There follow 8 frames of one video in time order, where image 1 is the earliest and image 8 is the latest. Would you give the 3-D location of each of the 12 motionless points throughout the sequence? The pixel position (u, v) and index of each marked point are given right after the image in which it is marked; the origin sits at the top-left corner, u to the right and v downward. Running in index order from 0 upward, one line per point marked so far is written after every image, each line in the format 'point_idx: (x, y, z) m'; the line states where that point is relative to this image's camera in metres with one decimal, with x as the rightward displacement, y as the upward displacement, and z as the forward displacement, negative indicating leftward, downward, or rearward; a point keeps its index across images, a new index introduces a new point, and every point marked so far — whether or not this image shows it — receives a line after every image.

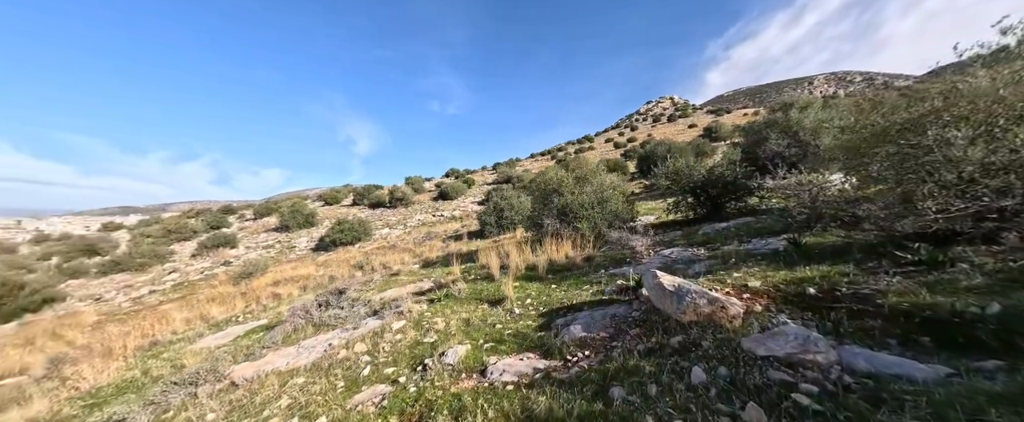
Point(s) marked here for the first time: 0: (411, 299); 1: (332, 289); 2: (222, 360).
0: (-1.5, -1.3, +5.7) m
1: (-3.8, -1.7, +8.1) m
2: (-4.2, -2.3, +6.1) m
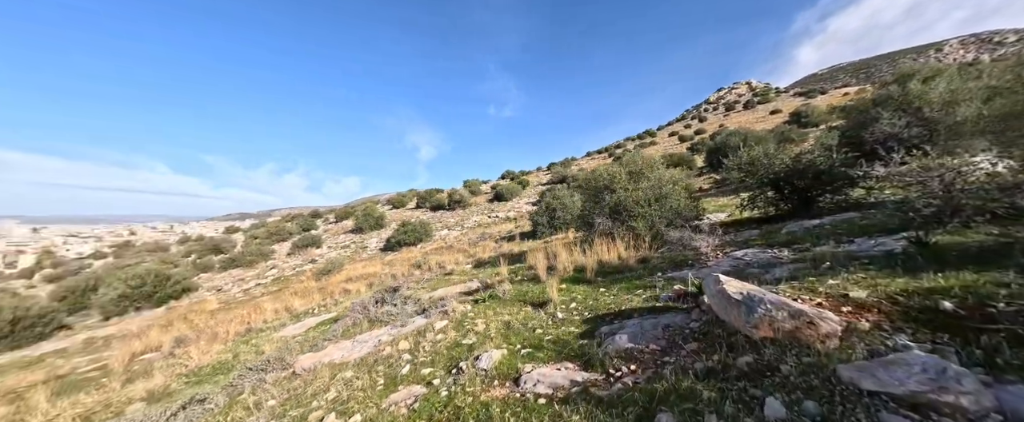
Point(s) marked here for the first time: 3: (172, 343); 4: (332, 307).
0: (-0.8, -1.3, +5.6) m
1: (-2.7, -1.7, +8.3) m
2: (-3.4, -2.2, +6.4) m
3: (-7.1, -3.0, +9.2) m
4: (-4.6, -2.5, +10.3) m
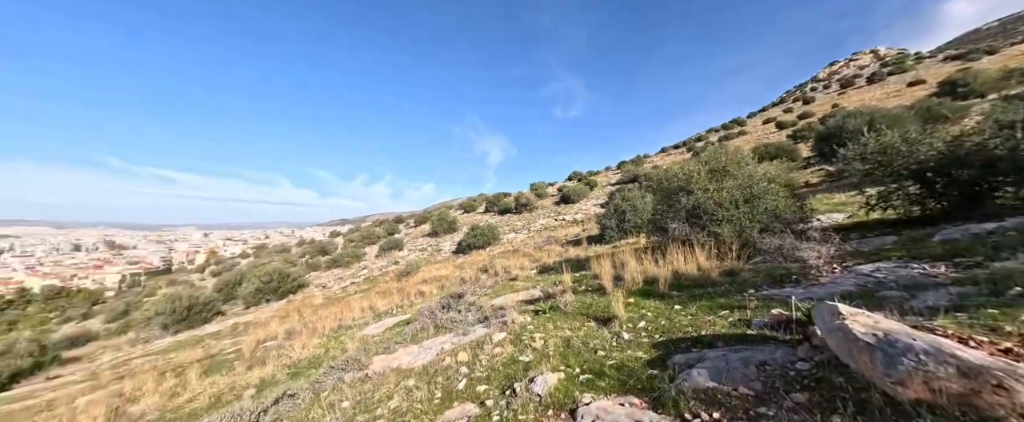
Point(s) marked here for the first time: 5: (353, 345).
0: (+0.1, -1.3, +5.3) m
1: (-1.2, -1.8, +8.3) m
2: (-2.4, -2.4, +6.6) m
3: (-5.4, -3.2, +10.0) m
4: (-2.8, -2.7, +10.6) m
5: (-2.8, -2.5, +7.6) m
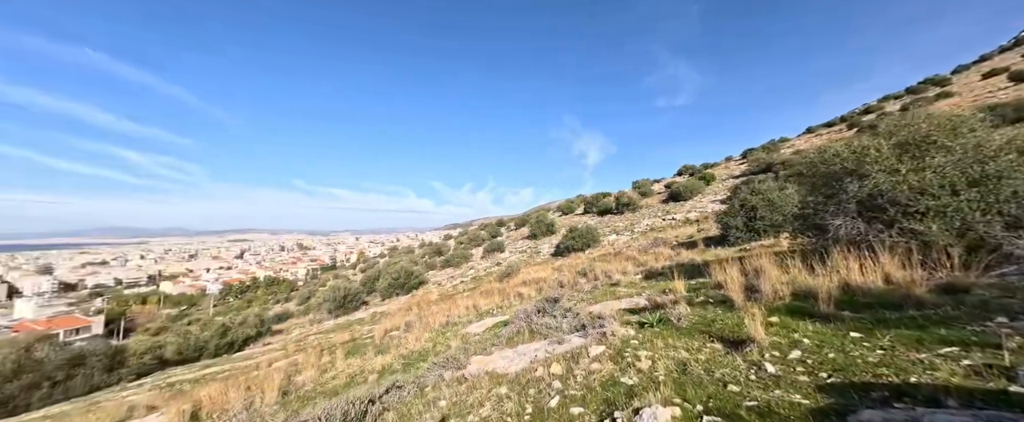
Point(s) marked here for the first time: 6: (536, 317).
0: (+1.3, -1.3, +4.6) m
1: (+0.8, -1.7, +7.9) m
2: (-0.8, -2.3, +6.4) m
3: (-2.9, -3.2, +10.5) m
4: (-0.1, -2.7, +10.5) m
5: (-0.9, -2.5, +7.5) m
6: (+0.5, -1.9, +6.7) m
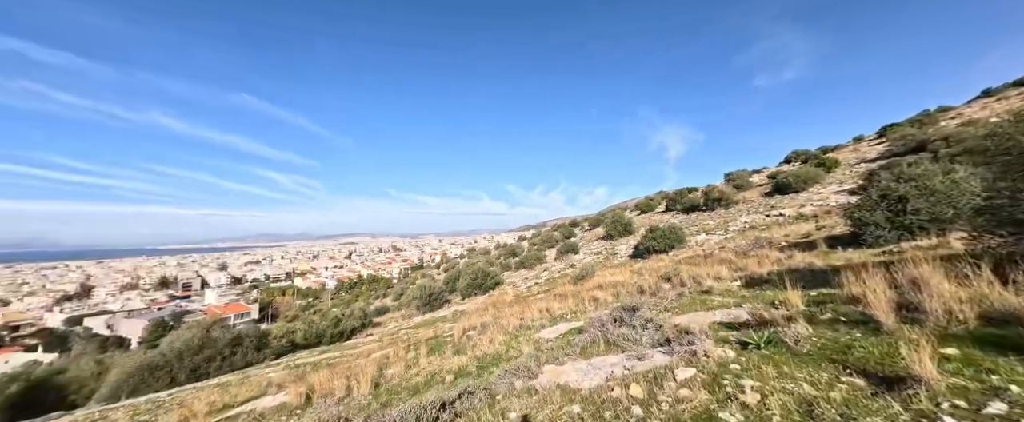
0: (+2.0, -1.2, +3.8) m
1: (+2.2, -1.7, +7.2) m
2: (+0.4, -2.3, +6.1) m
3: (-0.9, -3.2, +10.5) m
4: (+1.8, -2.6, +9.9) m
5: (+0.4, -2.5, +7.2) m
6: (+1.6, -1.8, +6.1) m
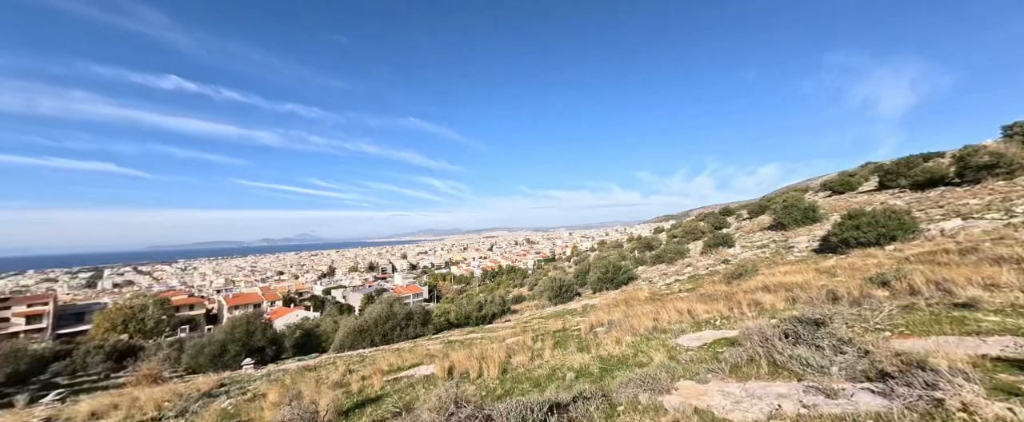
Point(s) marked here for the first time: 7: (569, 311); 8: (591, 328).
0: (+2.8, -1.0, +2.3) m
1: (+4.1, -1.4, +5.4) m
2: (+2.0, -2.0, +5.0) m
3: (+2.3, -2.9, +9.6) m
4: (+4.6, -2.3, +8.1) m
5: (+2.4, -2.2, +6.0) m
6: (+3.2, -1.6, +4.6) m
7: (+2.8, -5.1, +19.7) m
8: (+2.1, -3.2, +10.4) m
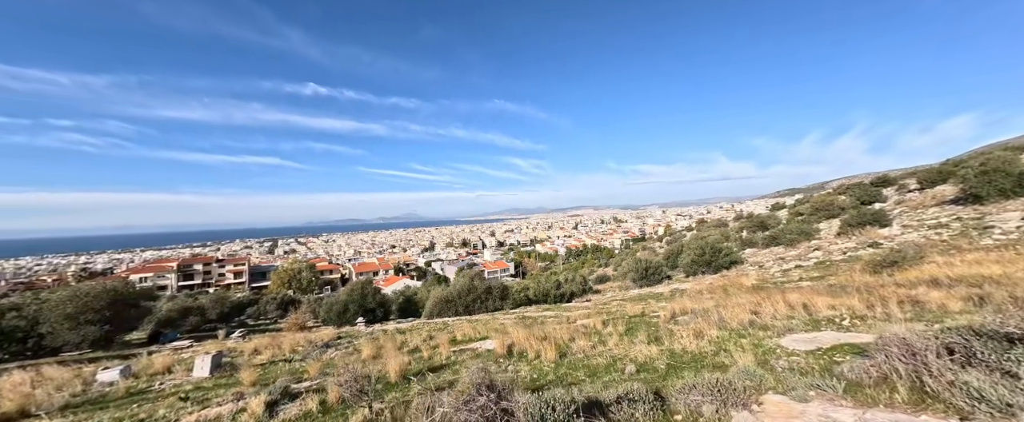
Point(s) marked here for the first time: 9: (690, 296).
0: (+2.6, -0.8, +1.1) m
1: (+4.6, -1.0, +3.9) m
2: (+2.5, -1.7, +3.9) m
3: (+3.8, -2.3, +8.4) m
4: (+5.7, -1.8, +6.4) m
5: (+3.1, -1.8, +4.9) m
6: (+3.5, -1.3, +3.3) m
7: (+6.6, -3.9, +18.2) m
8: (+3.8, -2.5, +9.3) m
9: (+6.4, -3.1, +14.1) m
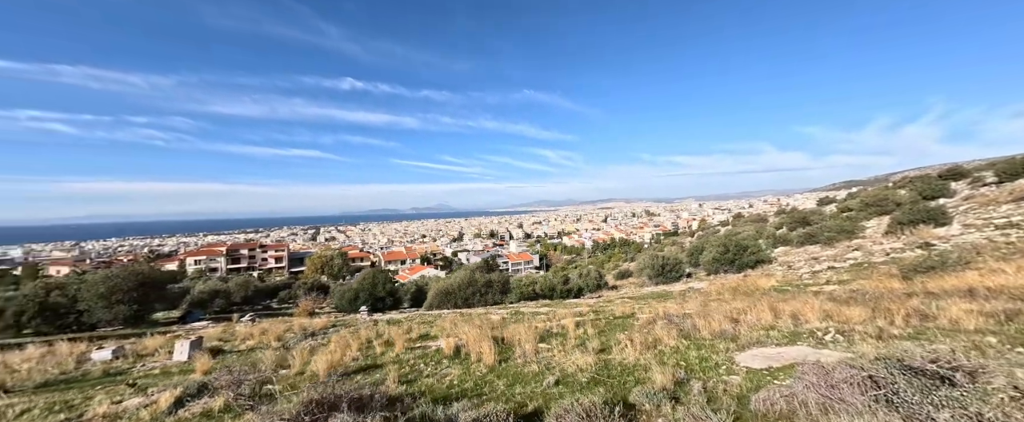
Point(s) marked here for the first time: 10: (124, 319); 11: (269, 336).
0: (+1.2, -0.9, +0.7) m
1: (+3.4, -1.1, +3.2) m
2: (+1.3, -1.7, +3.5) m
3: (+3.1, -2.3, +7.8) m
4: (+4.8, -1.8, +5.7) m
5: (+2.1, -1.8, +4.4) m
6: (+2.3, -1.3, +2.7) m
7: (+6.7, -3.7, +17.4) m
8: (+3.2, -2.4, +8.7) m
9: (+6.2, -2.9, +13.3) m
10: (-17.0, -4.8, +17.1) m
11: (-6.5, -3.4, +10.5) m
